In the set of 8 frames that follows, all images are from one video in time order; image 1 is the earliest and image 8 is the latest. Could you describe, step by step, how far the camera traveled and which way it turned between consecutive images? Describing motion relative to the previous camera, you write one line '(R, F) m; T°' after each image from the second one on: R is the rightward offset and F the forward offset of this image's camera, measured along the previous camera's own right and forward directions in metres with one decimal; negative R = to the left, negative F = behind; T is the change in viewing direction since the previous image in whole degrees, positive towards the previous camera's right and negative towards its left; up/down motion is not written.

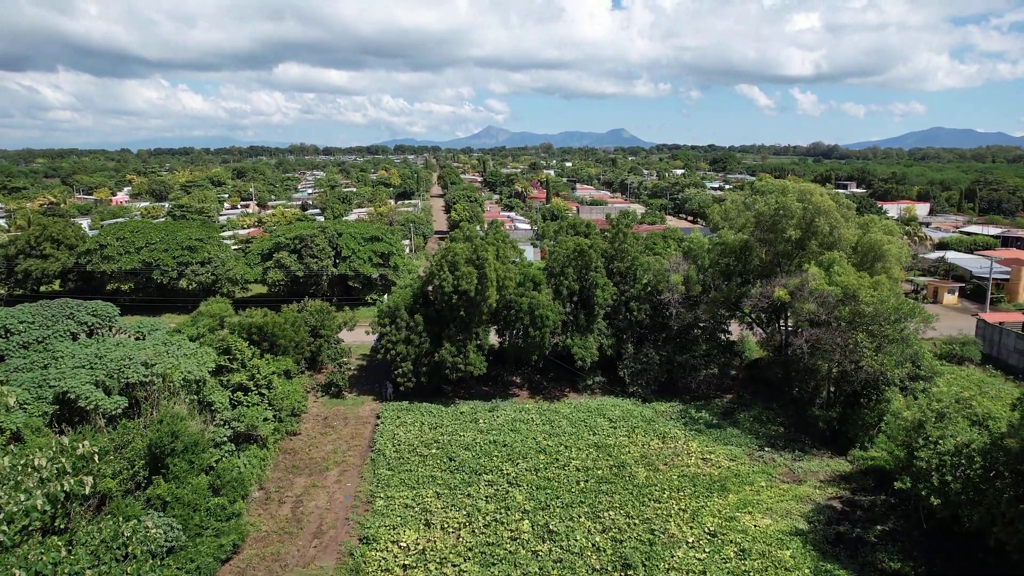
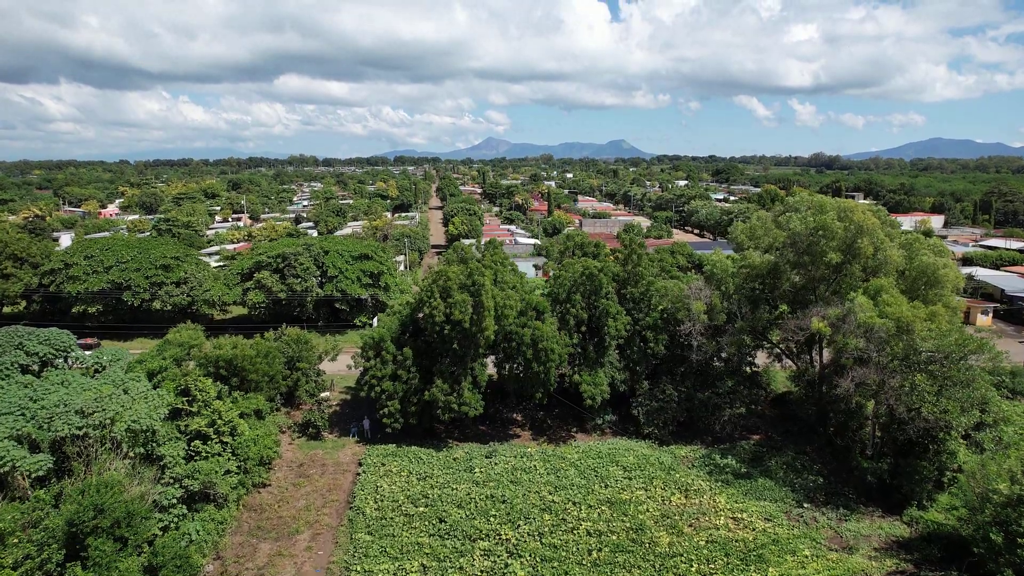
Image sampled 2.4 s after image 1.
(0.0, +1.8) m; 0°
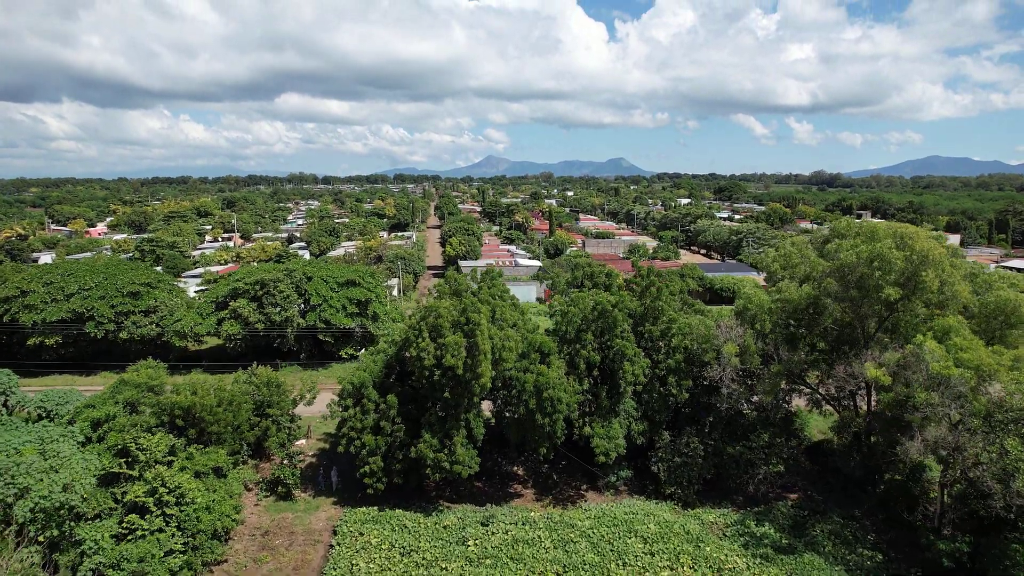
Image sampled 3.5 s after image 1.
(0.0, +1.9) m; 0°
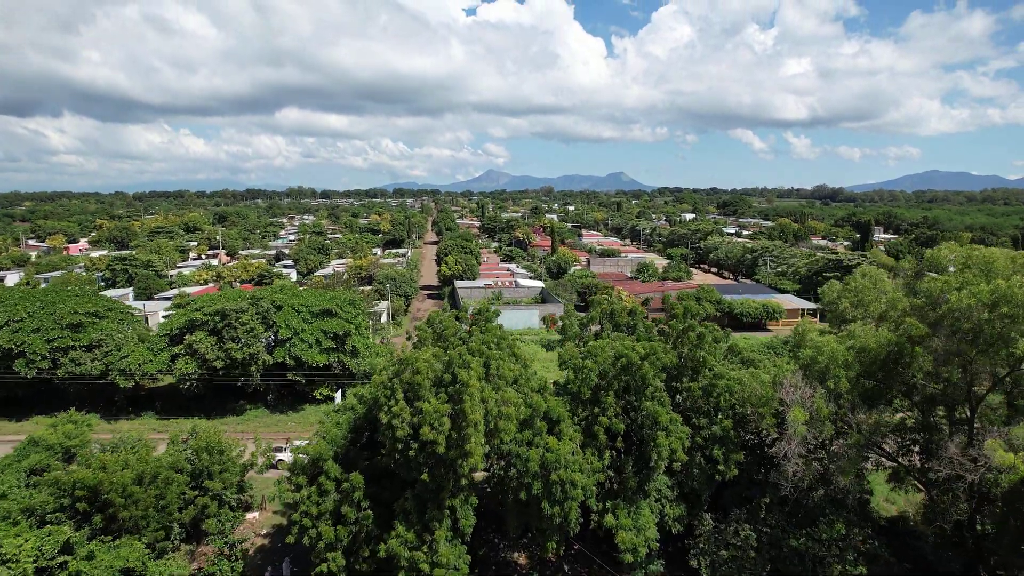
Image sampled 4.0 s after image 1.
(0.0, +2.7) m; 0°
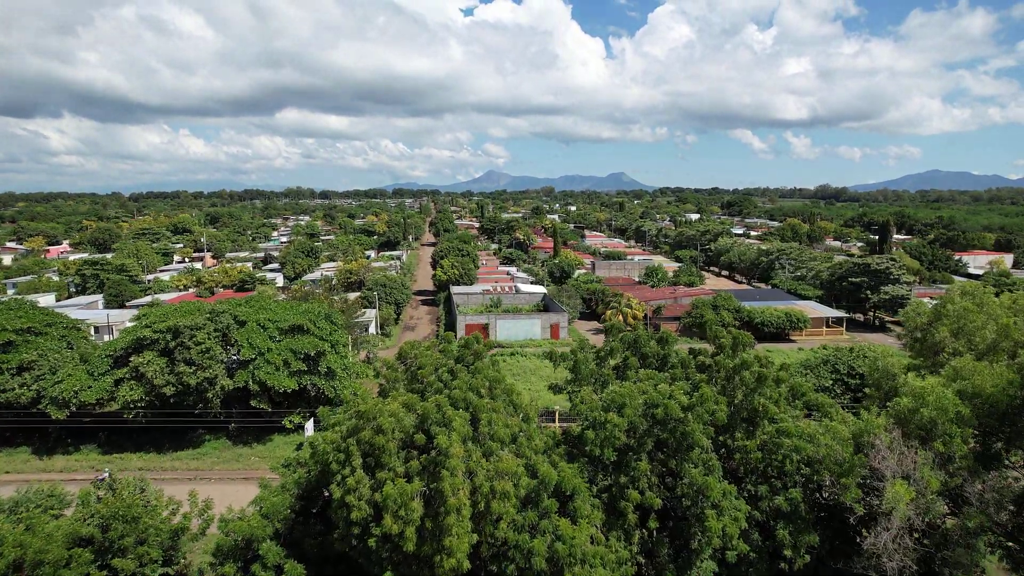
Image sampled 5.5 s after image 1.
(0.0, +2.4) m; 0°
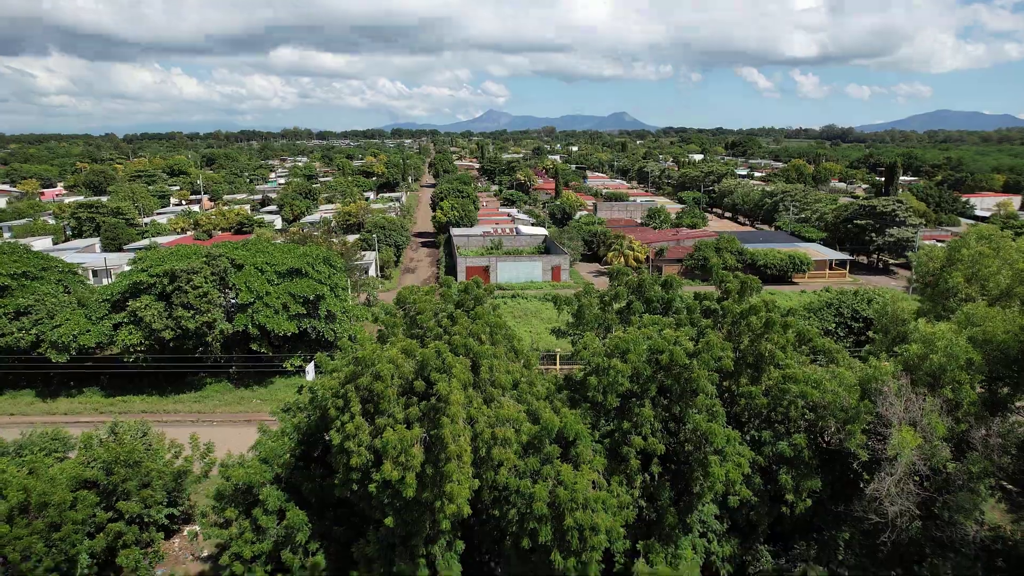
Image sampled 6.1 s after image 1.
(0.0, +0.2) m; 0°
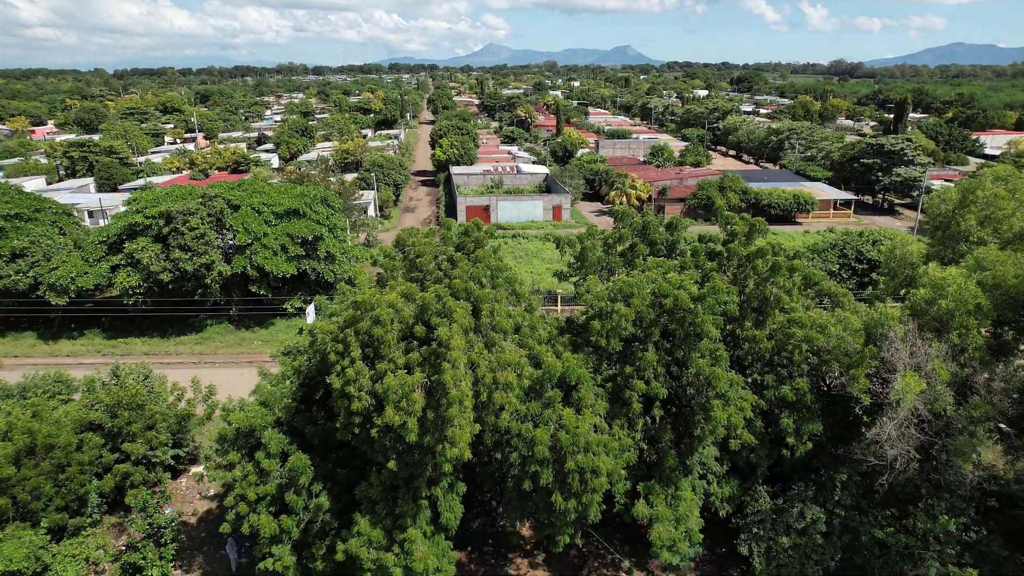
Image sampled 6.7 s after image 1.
(0.0, +0.1) m; 0°
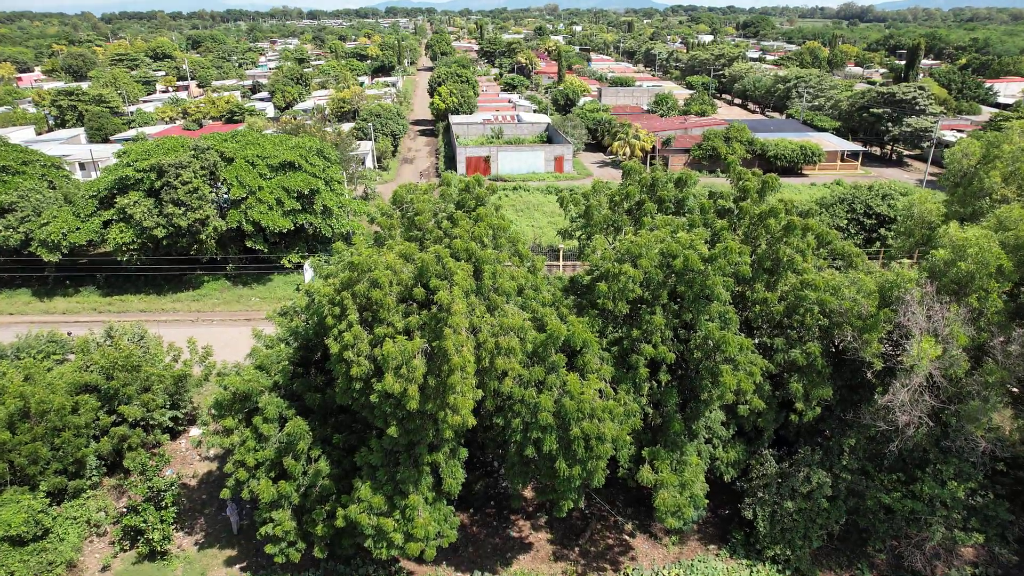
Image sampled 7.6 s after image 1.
(0.0, +0.3) m; 0°
